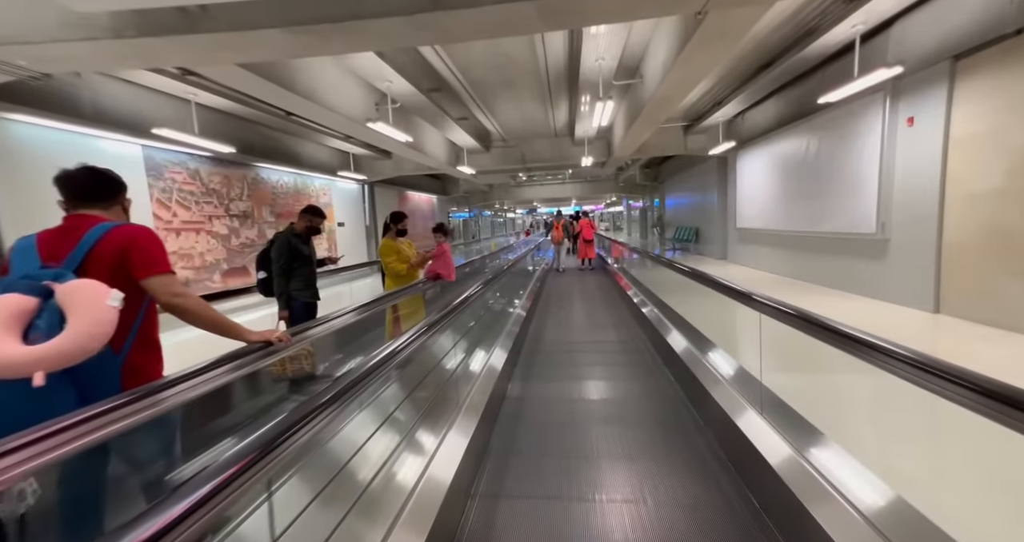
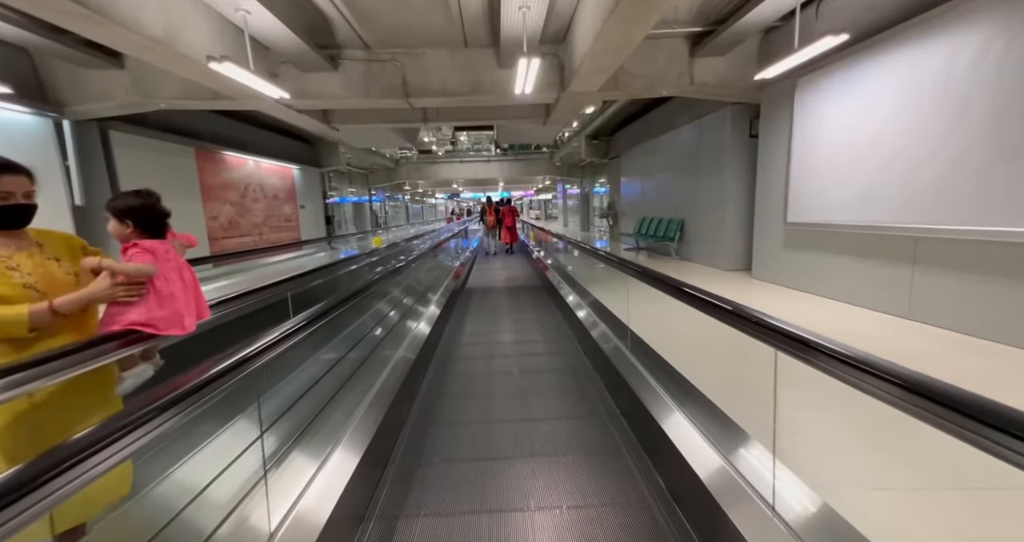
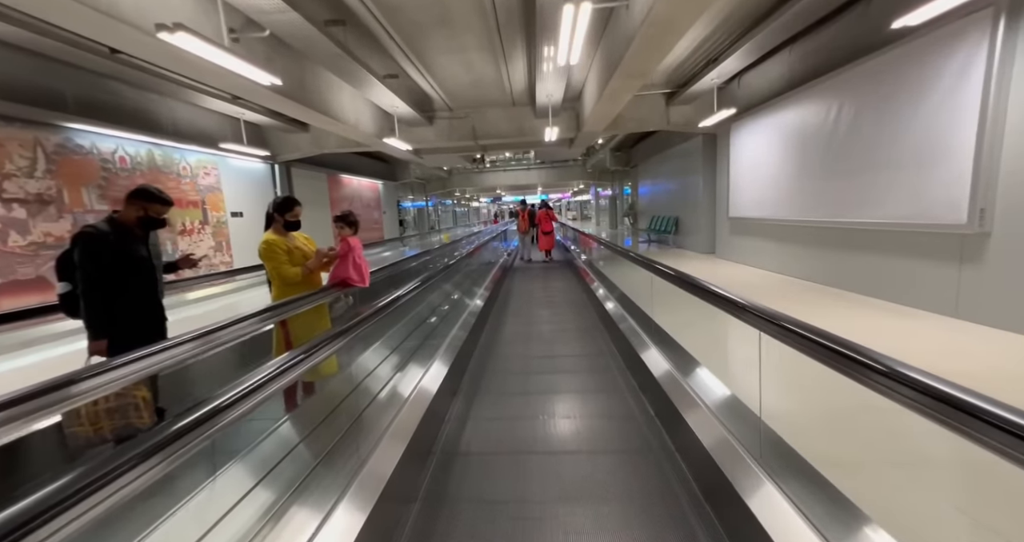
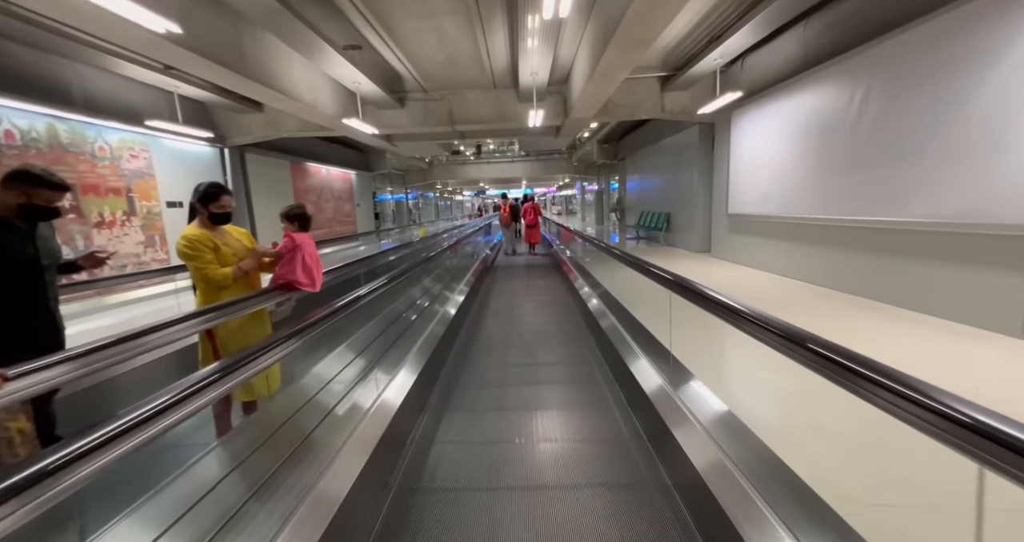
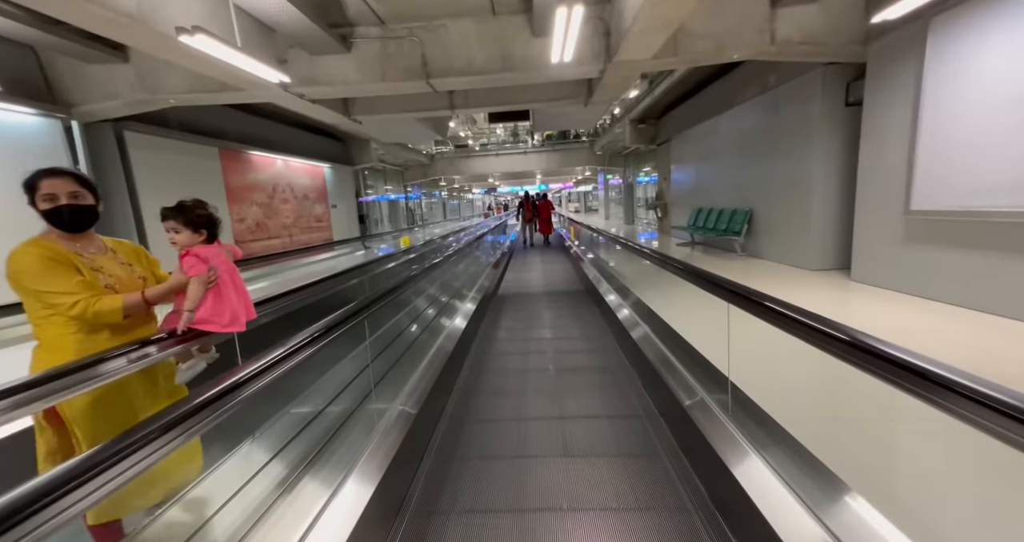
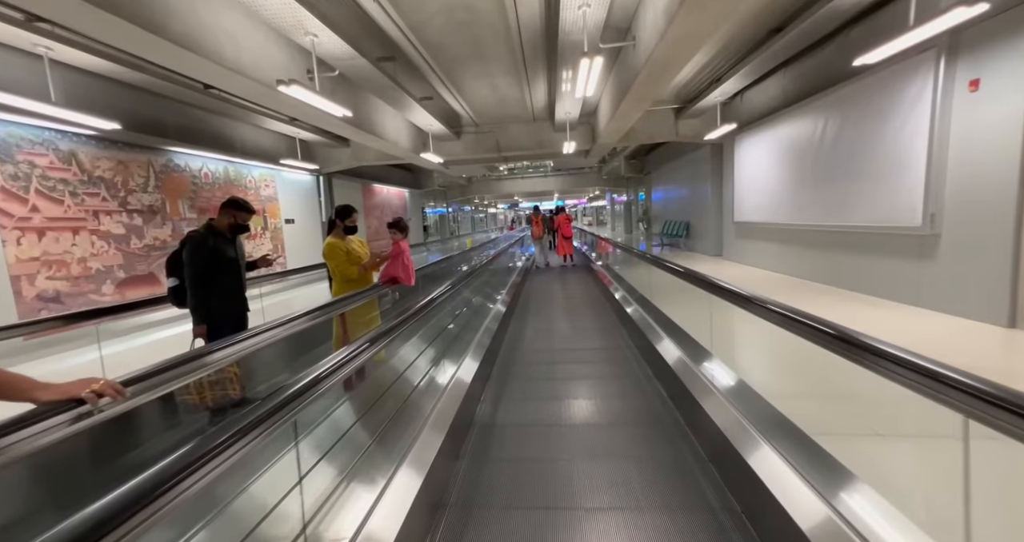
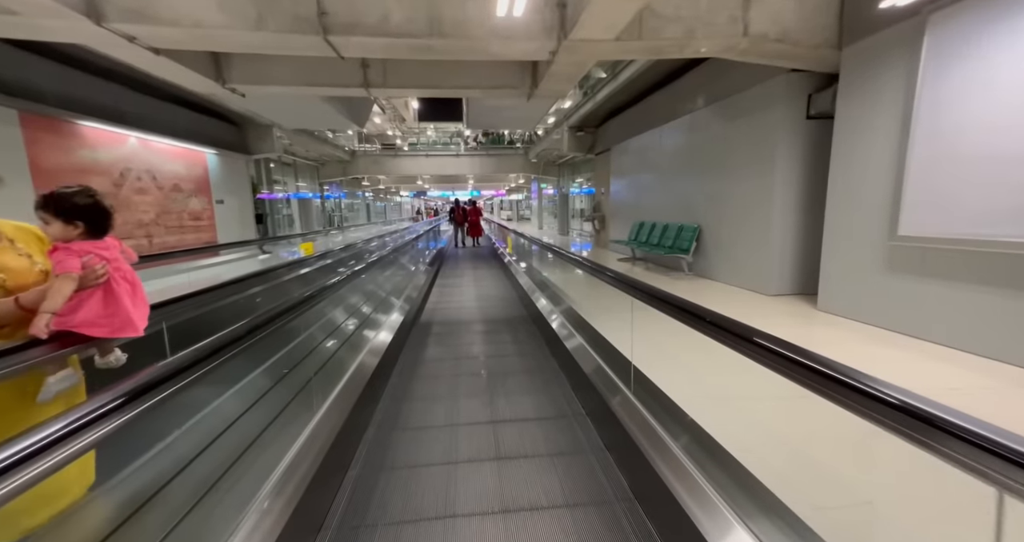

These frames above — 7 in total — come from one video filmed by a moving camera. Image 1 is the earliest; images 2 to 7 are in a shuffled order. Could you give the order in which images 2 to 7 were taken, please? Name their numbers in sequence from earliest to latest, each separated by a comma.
6, 3, 4, 2, 5, 7
